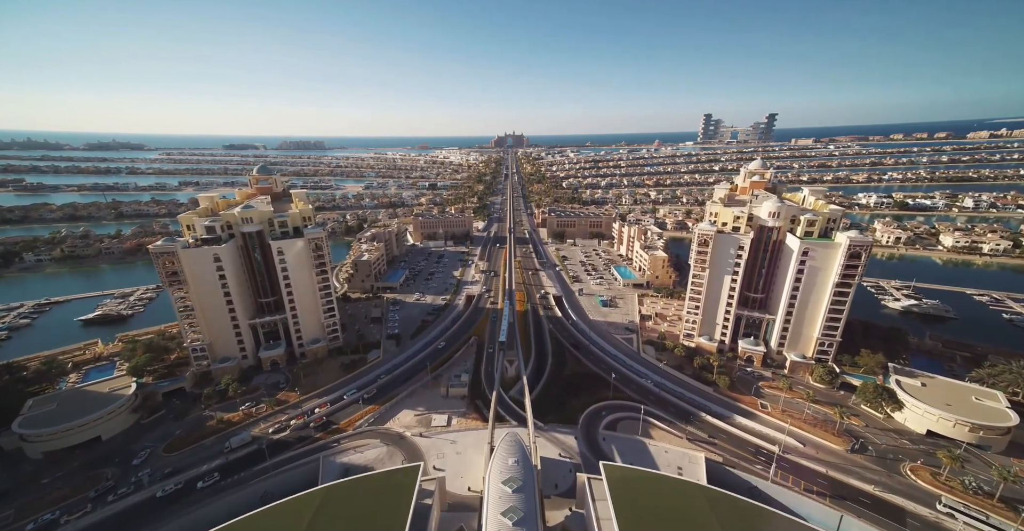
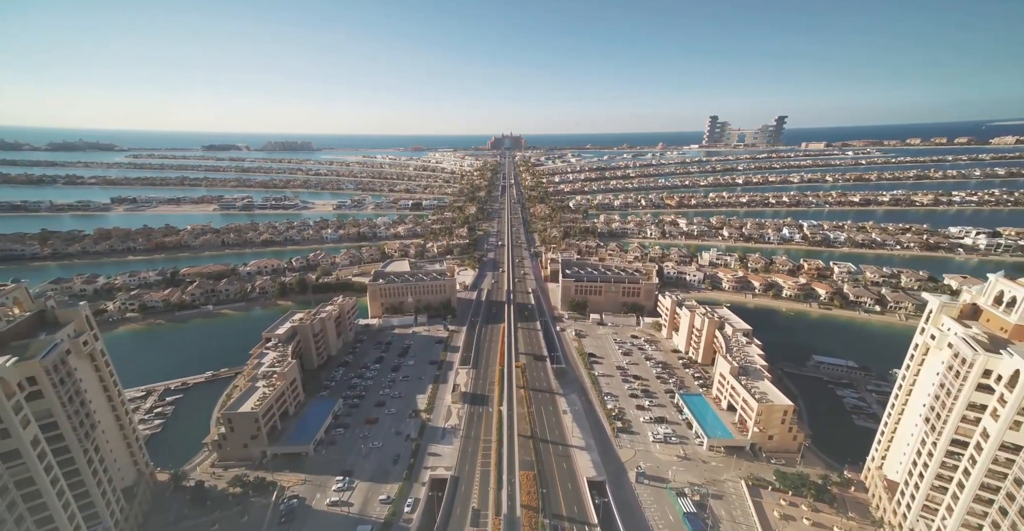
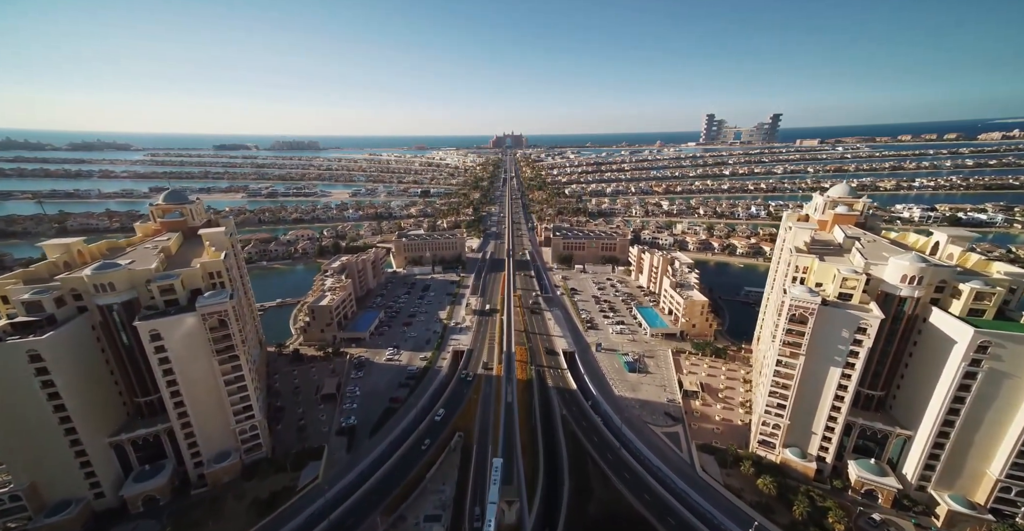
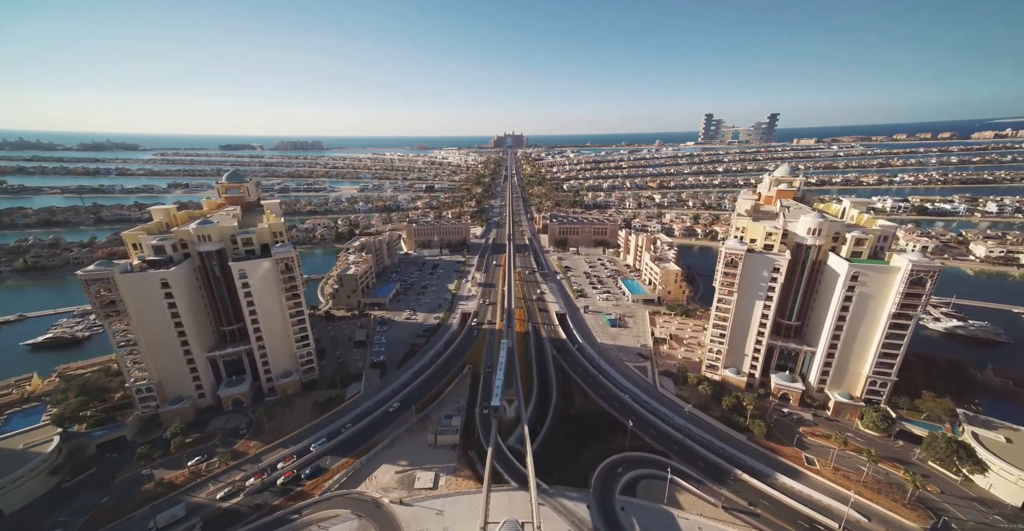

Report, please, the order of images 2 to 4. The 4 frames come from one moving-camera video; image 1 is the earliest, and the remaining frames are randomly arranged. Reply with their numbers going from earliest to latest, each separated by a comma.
4, 3, 2
